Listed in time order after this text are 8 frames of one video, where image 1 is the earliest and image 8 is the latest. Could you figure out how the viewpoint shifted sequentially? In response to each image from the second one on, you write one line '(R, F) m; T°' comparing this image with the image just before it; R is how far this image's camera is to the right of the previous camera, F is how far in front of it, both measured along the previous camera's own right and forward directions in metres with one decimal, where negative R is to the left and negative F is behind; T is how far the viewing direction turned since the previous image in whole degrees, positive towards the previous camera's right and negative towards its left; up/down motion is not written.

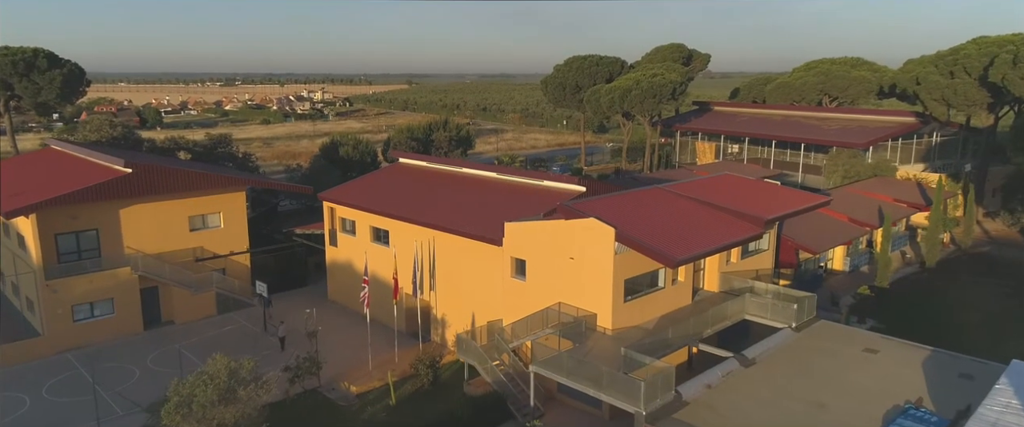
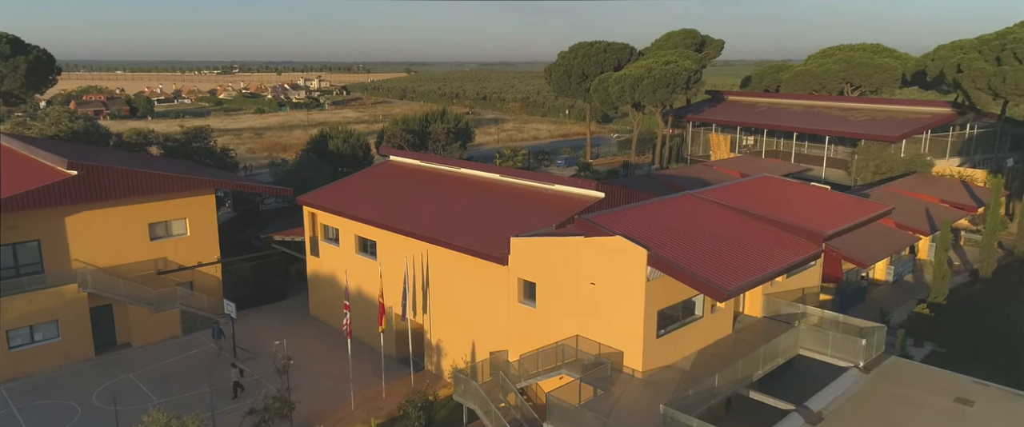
(-0.2, +3.0) m; 0°
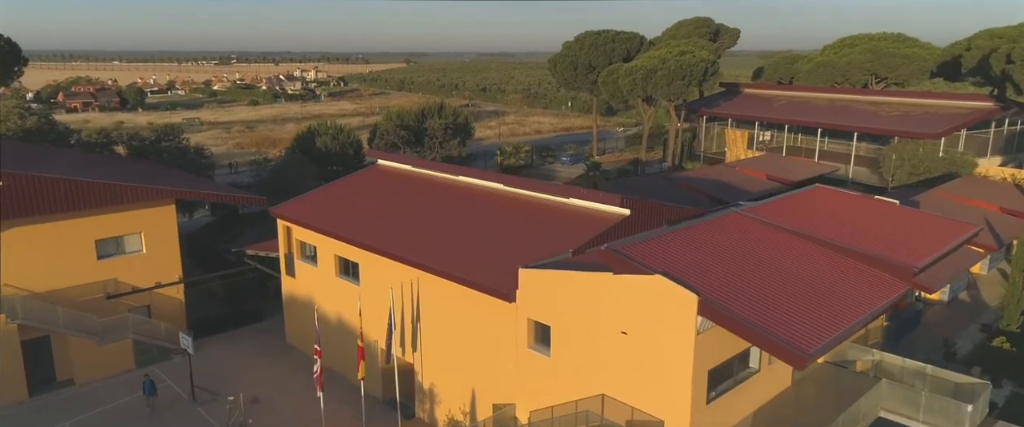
(-0.2, +3.0) m; 0°
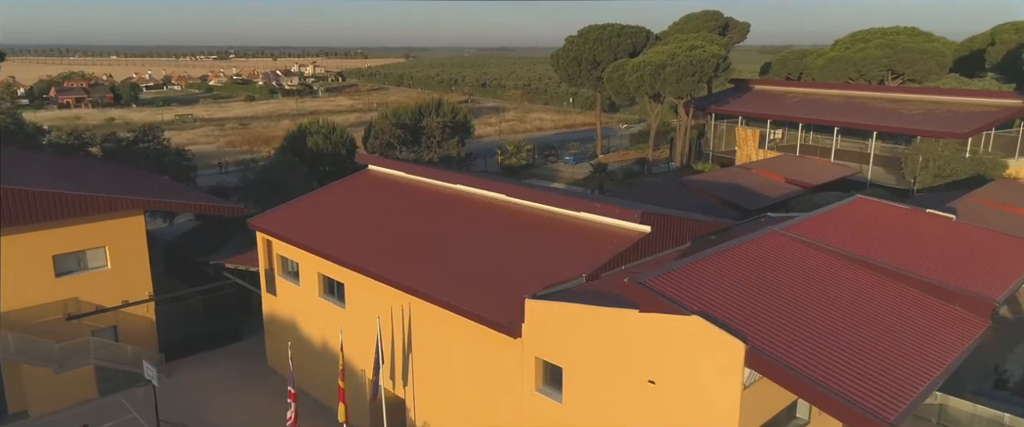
(-0.1, +1.8) m; 0°
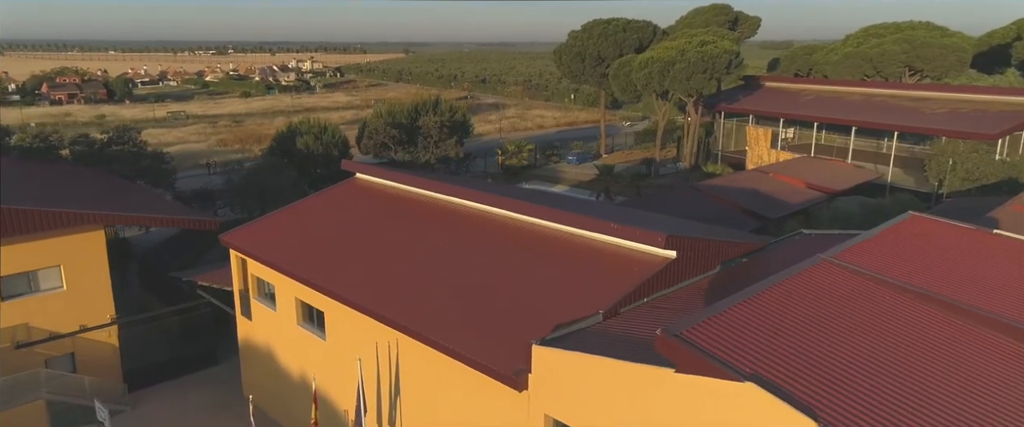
(-0.1, +1.8) m; 0°
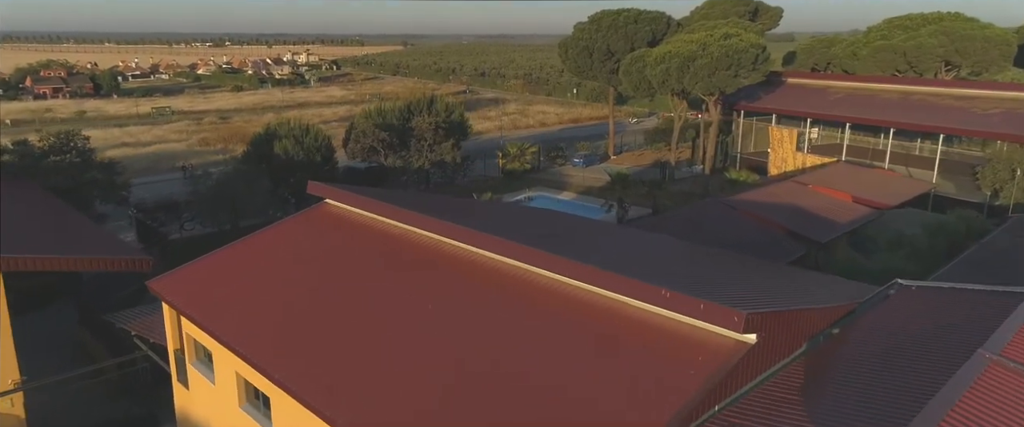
(-0.1, +3.4) m; 0°
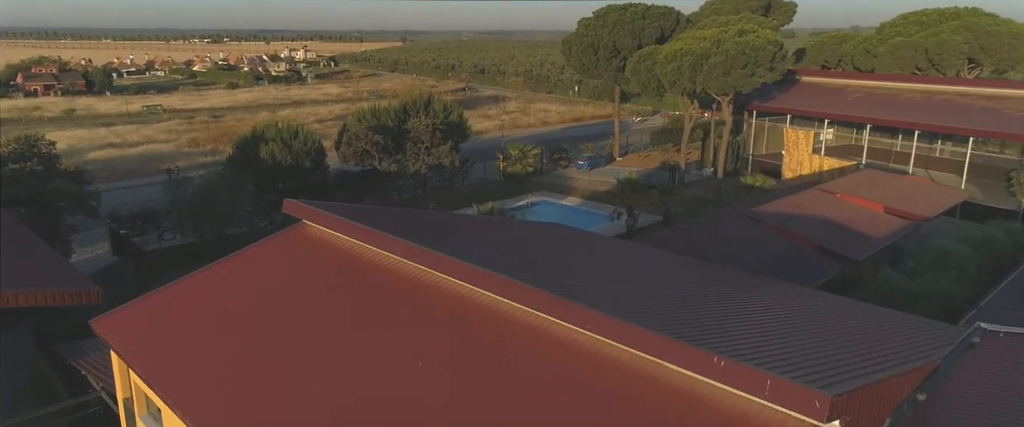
(-0.1, +1.8) m; 0°
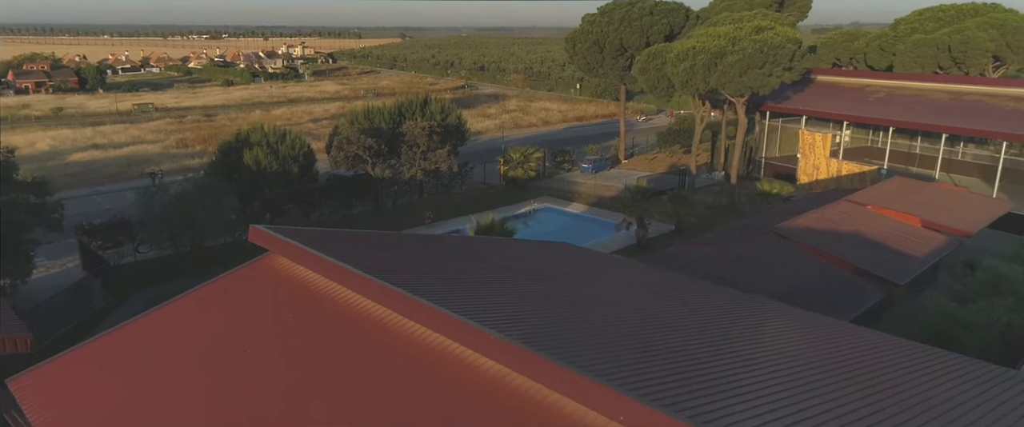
(-0.1, +1.8) m; 0°
